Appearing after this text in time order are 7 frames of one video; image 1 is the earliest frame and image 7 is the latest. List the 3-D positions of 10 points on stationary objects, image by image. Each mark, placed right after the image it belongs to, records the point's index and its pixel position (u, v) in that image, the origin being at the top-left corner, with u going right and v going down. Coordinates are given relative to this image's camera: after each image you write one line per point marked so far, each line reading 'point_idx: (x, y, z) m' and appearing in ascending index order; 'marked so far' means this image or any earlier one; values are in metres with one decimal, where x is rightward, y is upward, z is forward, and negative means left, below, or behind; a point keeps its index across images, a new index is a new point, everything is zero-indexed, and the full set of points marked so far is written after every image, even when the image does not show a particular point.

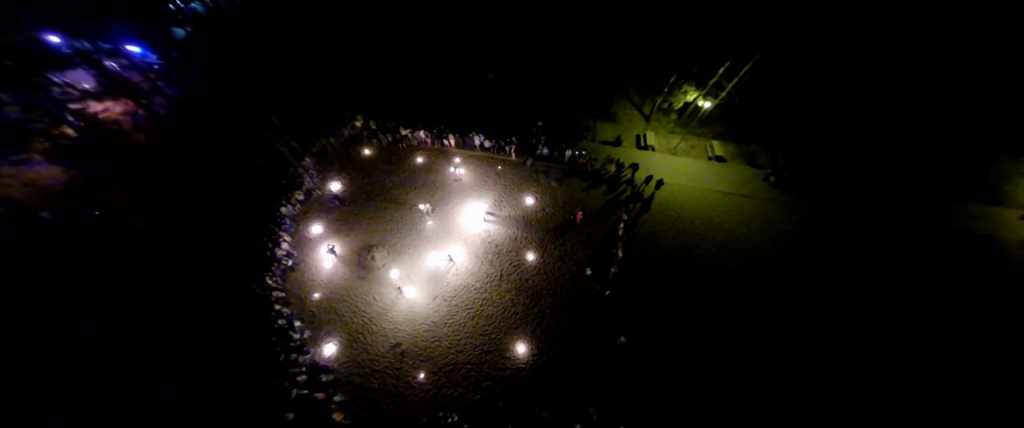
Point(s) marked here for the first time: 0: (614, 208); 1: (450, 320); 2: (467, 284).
0: (+4.5, +0.3, +11.6) m
1: (-2.1, -3.6, +9.1) m
2: (-1.6, -2.6, +9.8) m
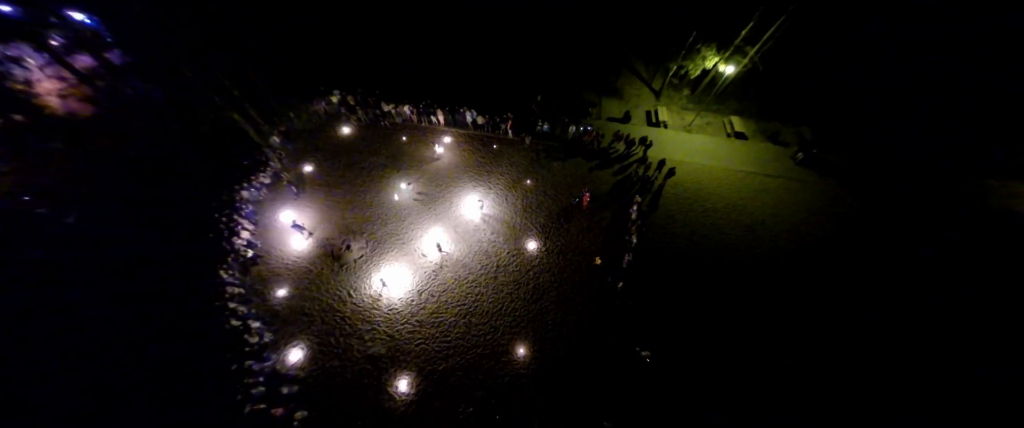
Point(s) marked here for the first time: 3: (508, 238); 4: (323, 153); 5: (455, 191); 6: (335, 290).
0: (+4.4, +1.0, +10.3) m
1: (-2.1, -3.0, +7.8) m
2: (-1.7, -2.0, +8.5) m
3: (-0.1, -0.8, +9.2) m
4: (-7.4, +2.4, +10.4) m
5: (-2.2, +0.9, +10.2) m
6: (-5.3, -2.3, +8.1) m
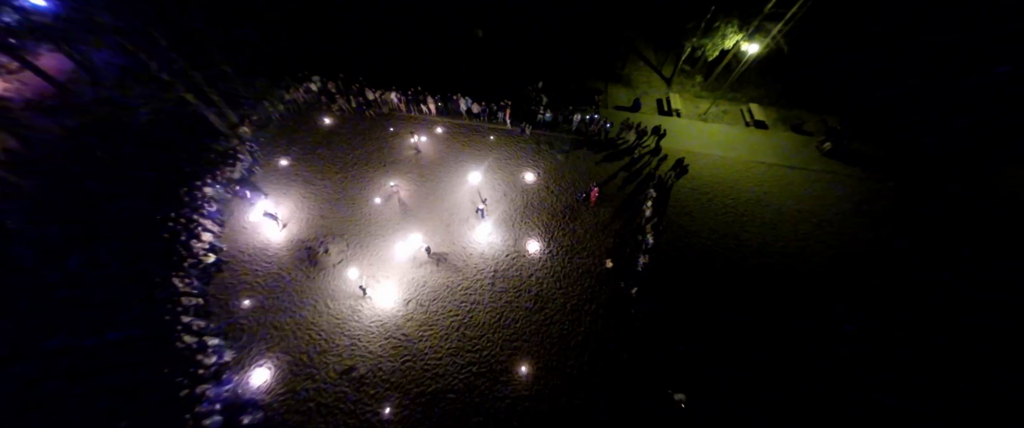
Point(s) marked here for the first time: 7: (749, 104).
0: (+4.3, +1.1, +9.3) m
1: (-2.1, -3.0, +6.8) m
2: (-1.7, -1.9, +7.5) m
3: (-0.1, -0.8, +8.2) m
4: (-7.5, +2.4, +9.4) m
5: (-2.2, +0.9, +9.2) m
6: (-5.3, -2.3, +7.1) m
7: (+10.1, +4.7, +11.5) m
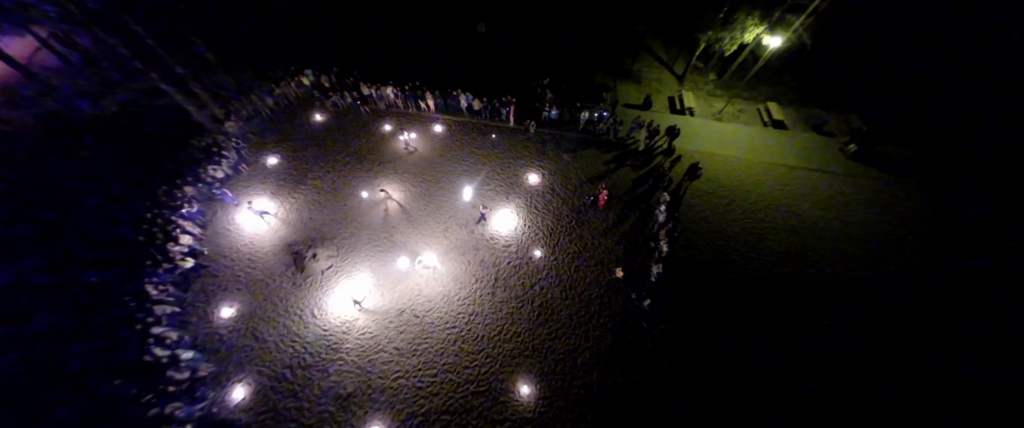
0: (+4.4, +0.9, +8.7) m
1: (-2.1, -3.0, +6.2) m
2: (-1.7, -2.0, +6.9) m
3: (-0.1, -0.9, +7.6) m
4: (-7.4, +2.4, +8.9) m
5: (-2.1, +0.8, +8.6) m
6: (-5.3, -2.3, +6.5) m
7: (+10.3, +4.5, +10.8) m
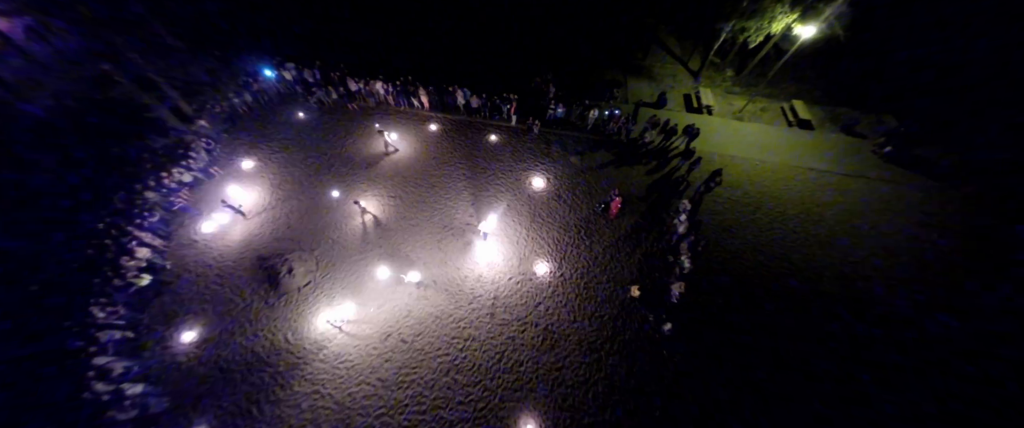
0: (+4.5, +0.7, +7.9) m
1: (-2.1, -3.3, +5.4) m
2: (-1.6, -2.2, +6.1) m
3: (0.0, -1.1, +6.8) m
4: (-7.3, +2.2, +8.1) m
5: (-2.1, +0.6, +7.8) m
6: (-5.3, -2.5, +5.7) m
7: (+10.3, +4.2, +10.0) m
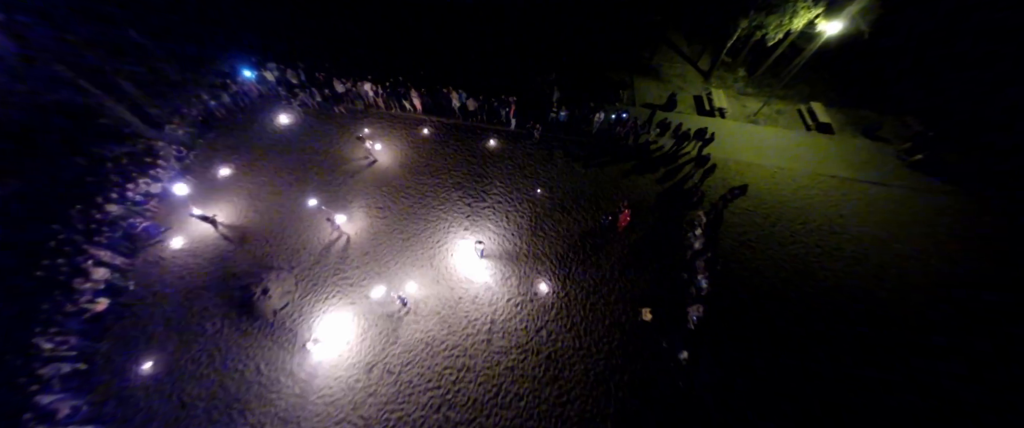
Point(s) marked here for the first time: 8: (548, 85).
0: (+4.5, +0.4, +7.3) m
1: (-2.1, -3.6, +4.8) m
2: (-1.7, -2.6, +5.5) m
3: (-0.1, -1.4, +6.2) m
4: (-7.3, +1.8, +7.6) m
5: (-2.1, +0.3, +7.2) m
6: (-5.3, -2.8, +5.1) m
7: (+10.3, +3.9, +9.4) m
8: (+1.2, +4.5, +9.3) m
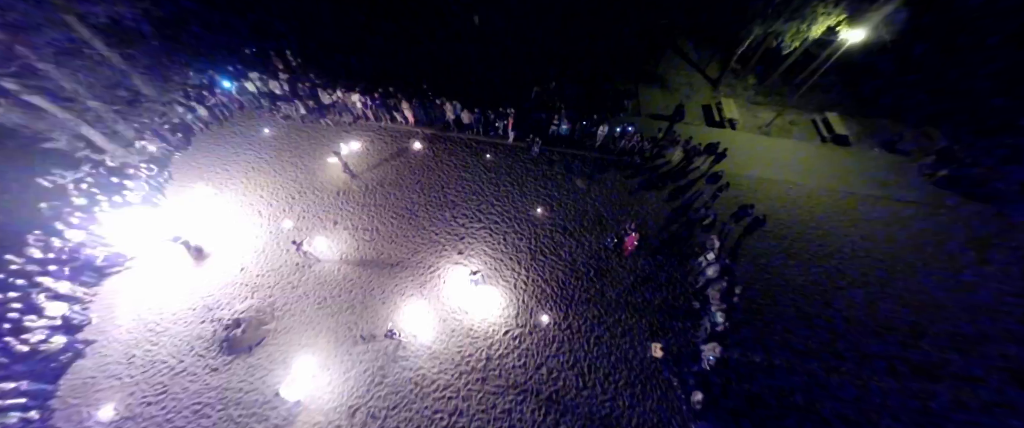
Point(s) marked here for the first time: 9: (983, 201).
0: (+4.4, -0.1, +6.8) m
1: (-2.1, -4.1, +4.3) m
2: (-1.7, -3.1, +5.0) m
3: (-0.1, -1.9, +5.8) m
4: (-7.4, +1.3, +7.1) m
5: (-2.1, -0.2, +6.8) m
6: (-5.3, -3.4, +4.7) m
7: (+10.2, +3.4, +8.9) m
8: (+1.2, +3.9, +8.8) m
9: (+12.6, +0.1, +7.3) m
